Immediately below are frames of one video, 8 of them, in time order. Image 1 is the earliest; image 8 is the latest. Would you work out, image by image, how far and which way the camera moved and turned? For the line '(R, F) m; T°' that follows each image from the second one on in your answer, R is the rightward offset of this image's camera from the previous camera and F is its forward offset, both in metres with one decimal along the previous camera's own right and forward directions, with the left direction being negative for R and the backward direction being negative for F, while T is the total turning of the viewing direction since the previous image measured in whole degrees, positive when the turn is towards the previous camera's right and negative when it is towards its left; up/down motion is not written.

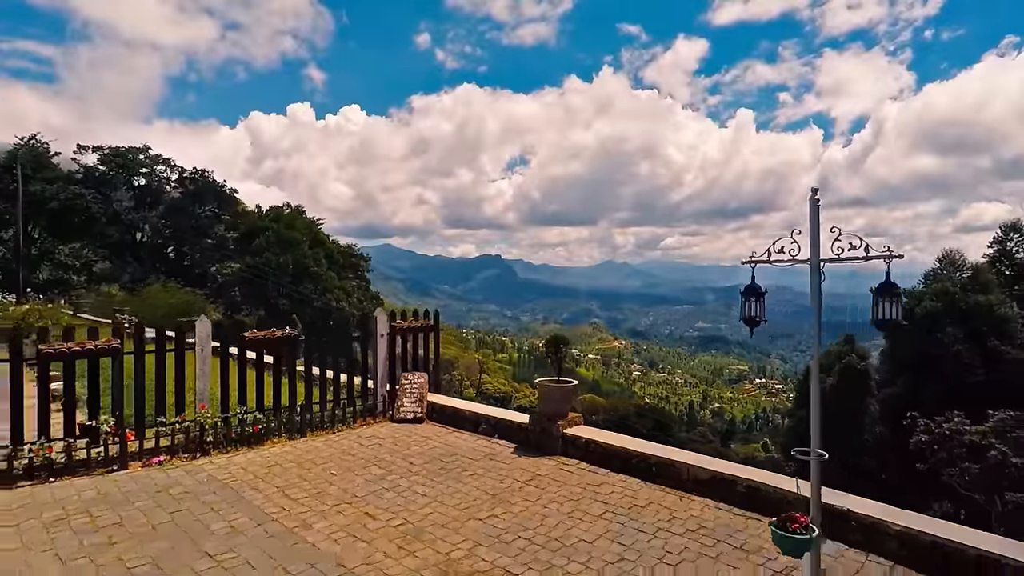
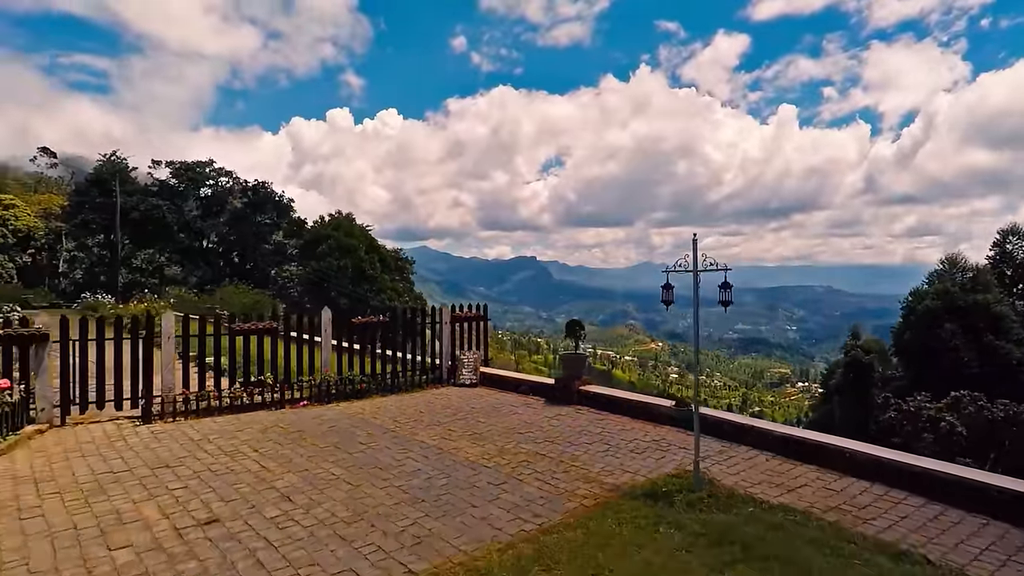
(+0.1, -2.8) m; -3°
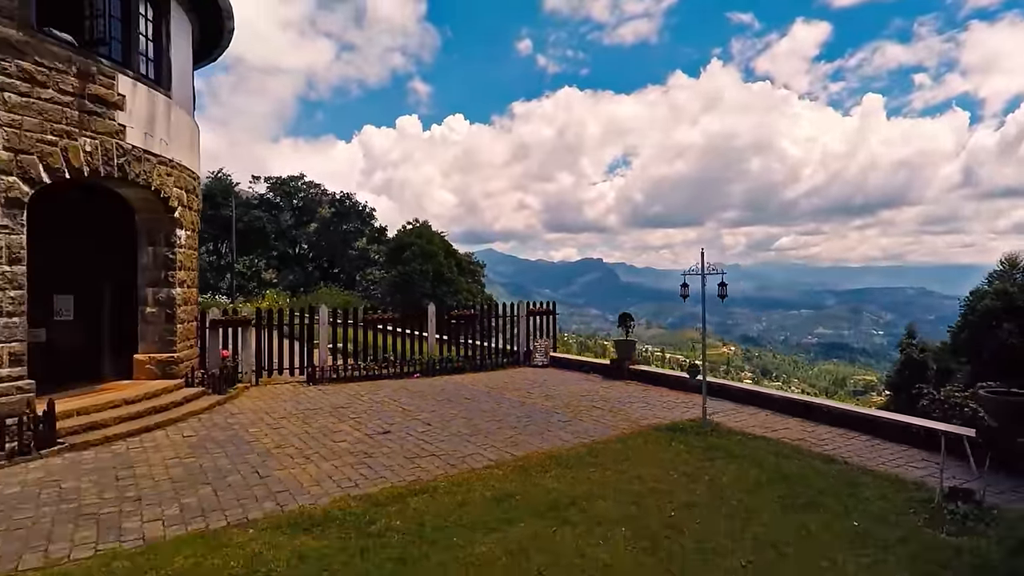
(0.0, -2.7) m; -6°
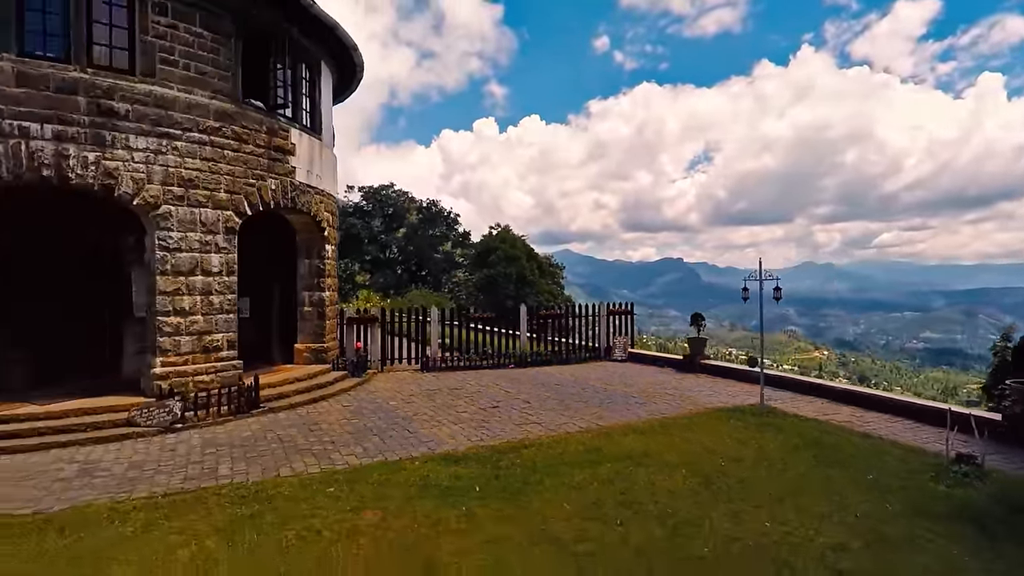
(-0.1, -1.8) m; -7°
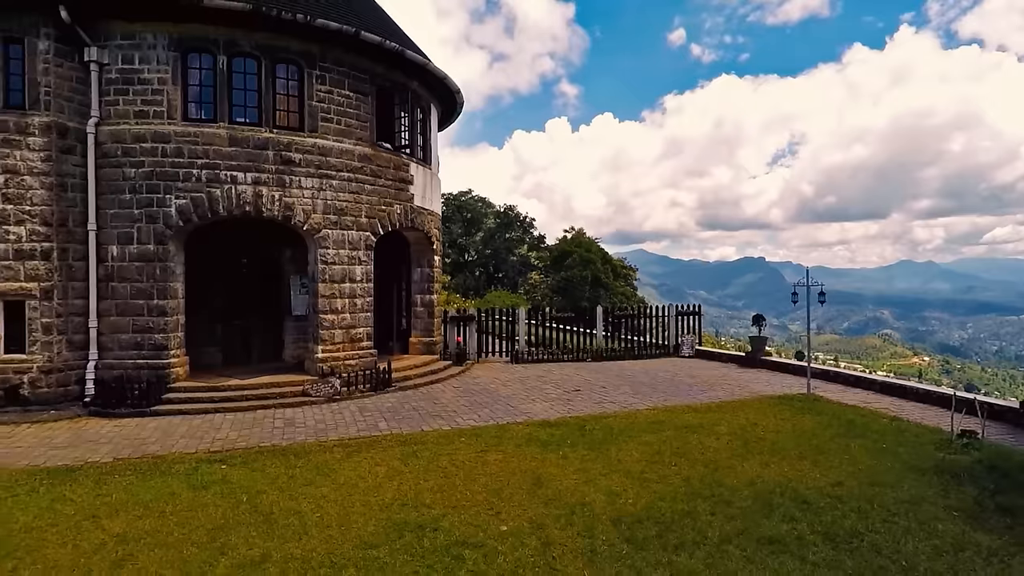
(-0.1, -2.1) m; -7°
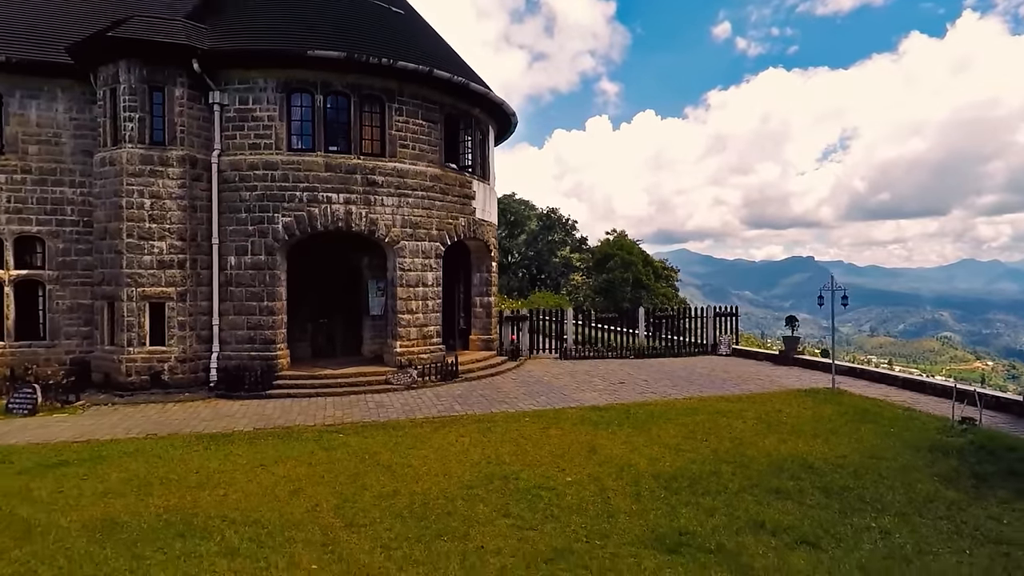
(-0.3, -1.6) m; -4°
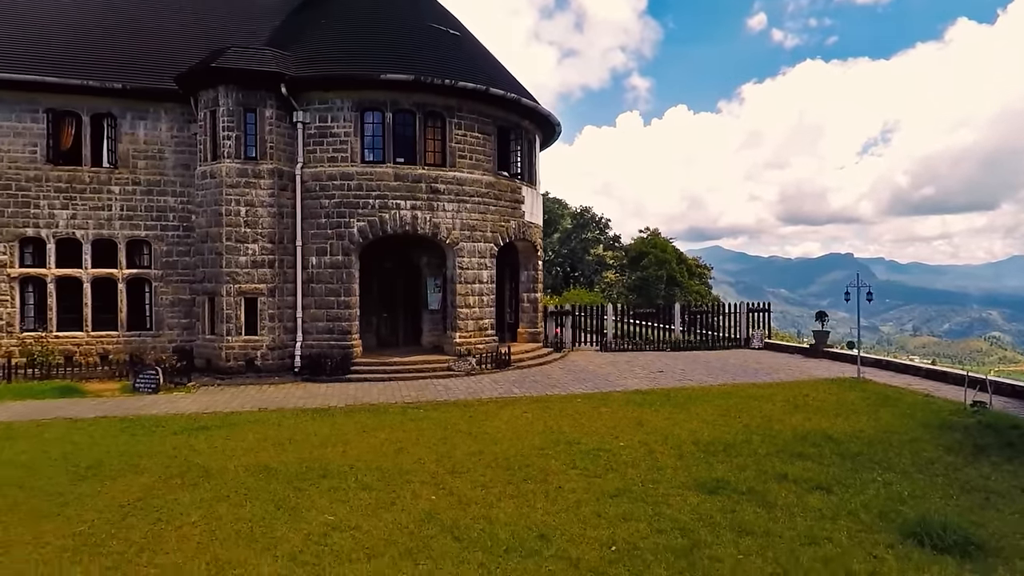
(-0.4, -1.3) m; -3°
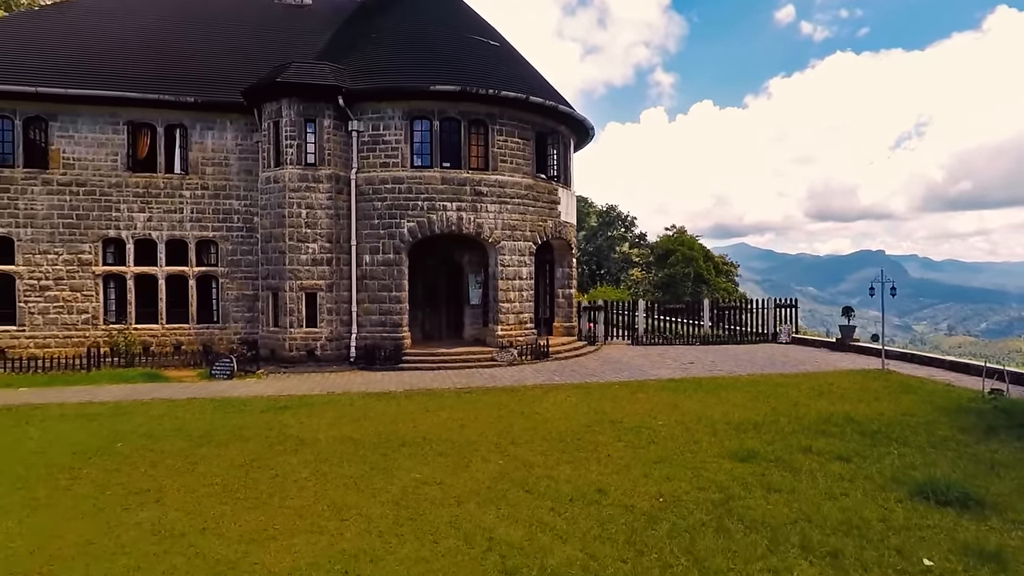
(-0.4, -0.9) m; -2°
